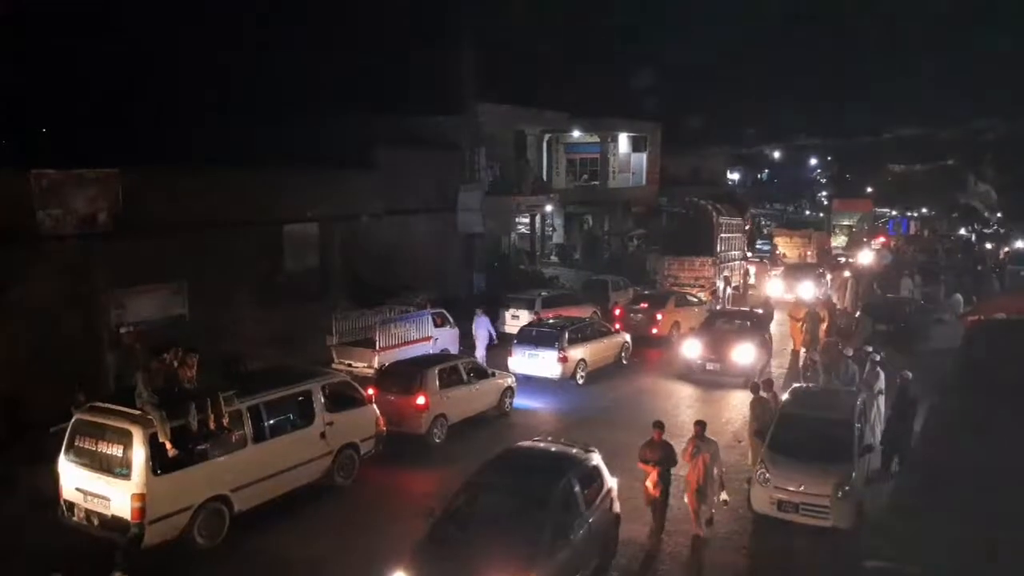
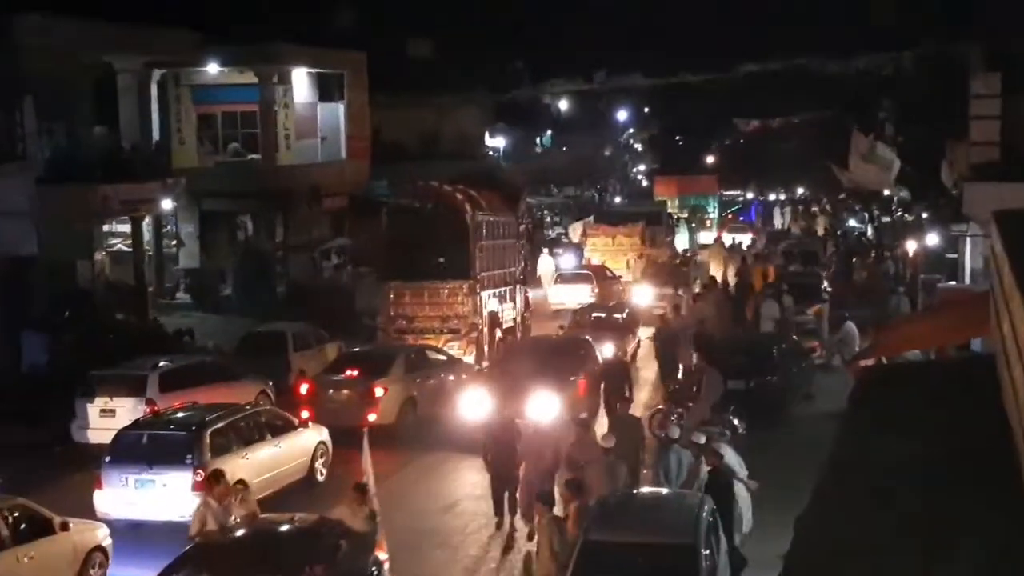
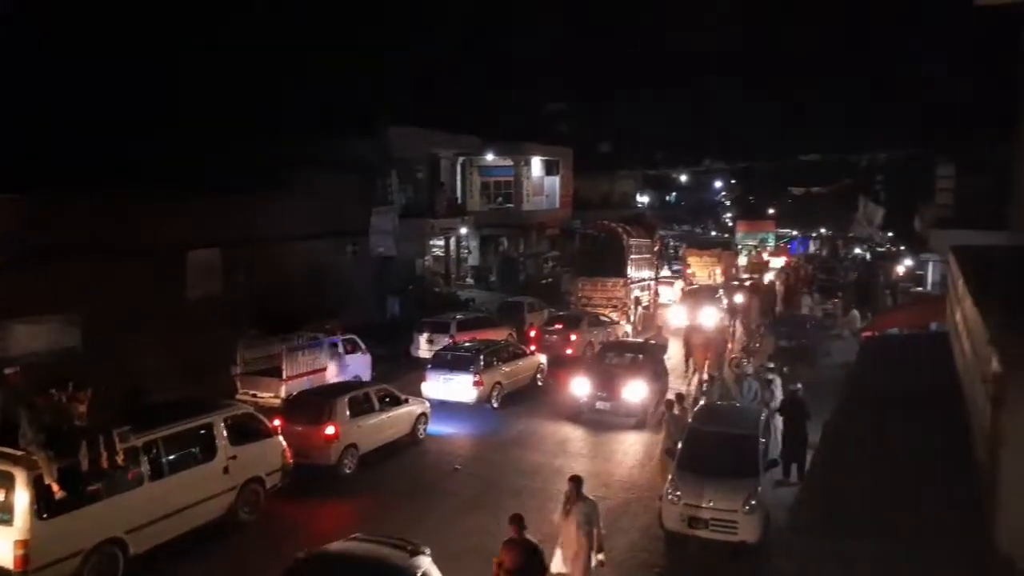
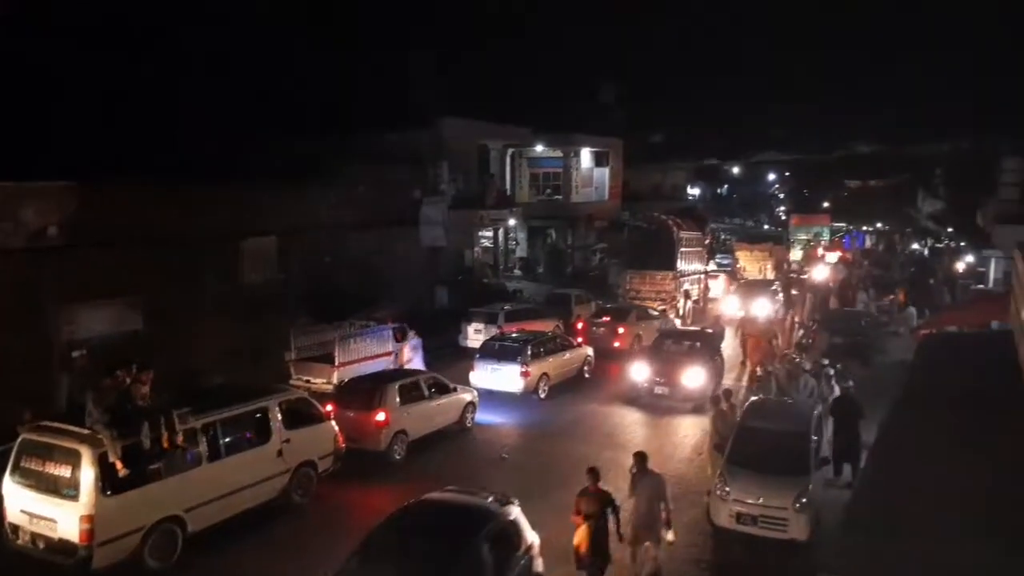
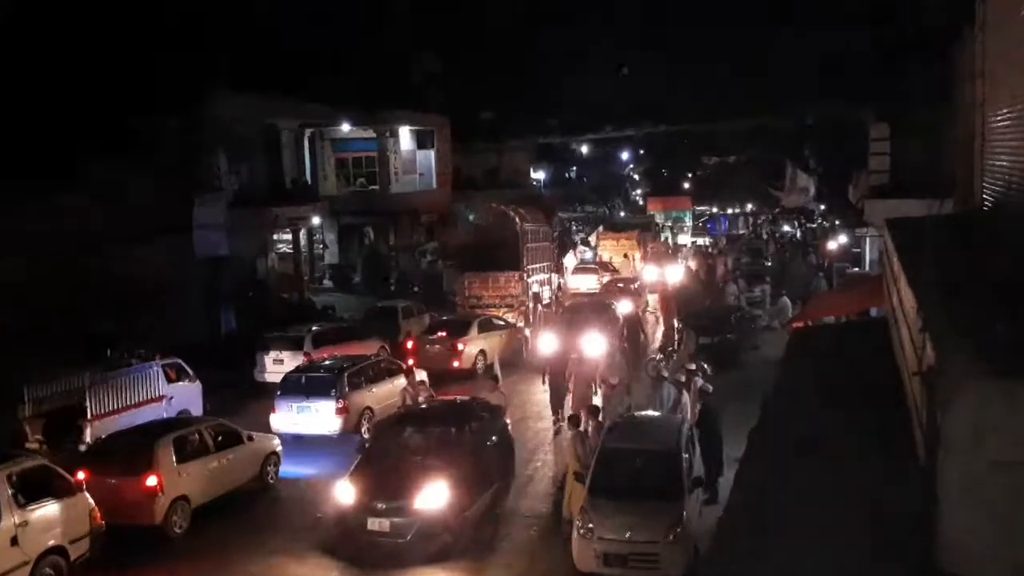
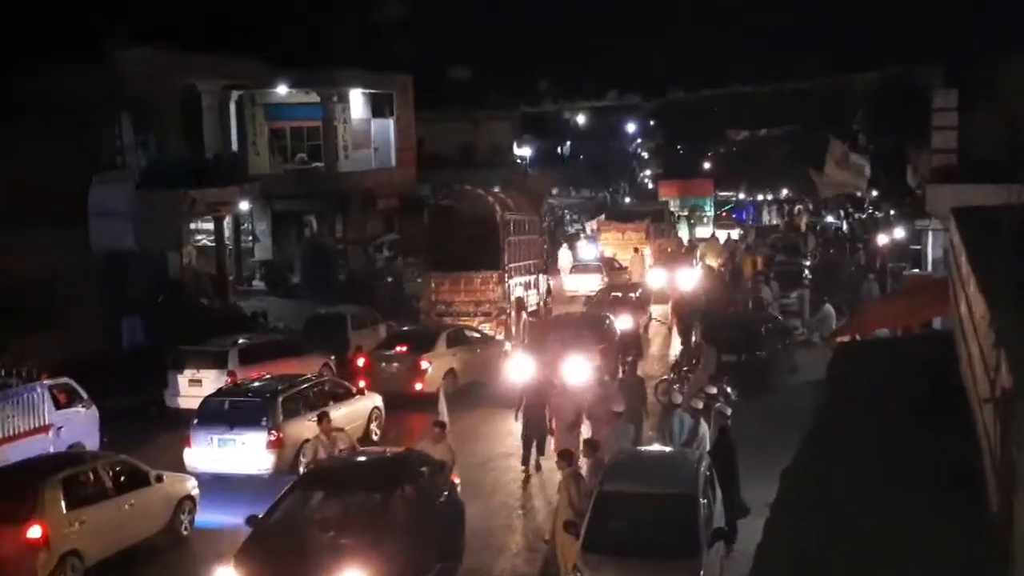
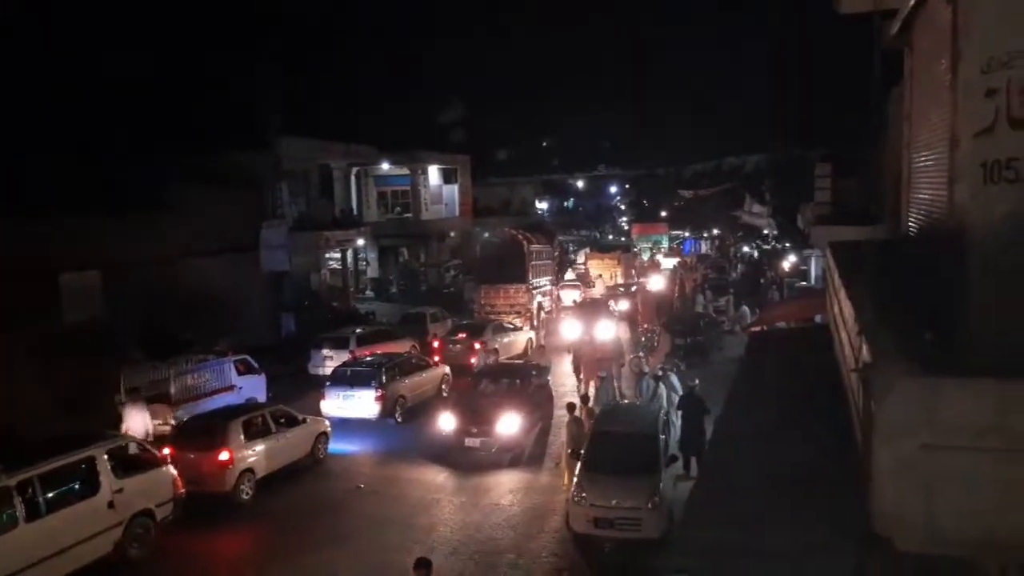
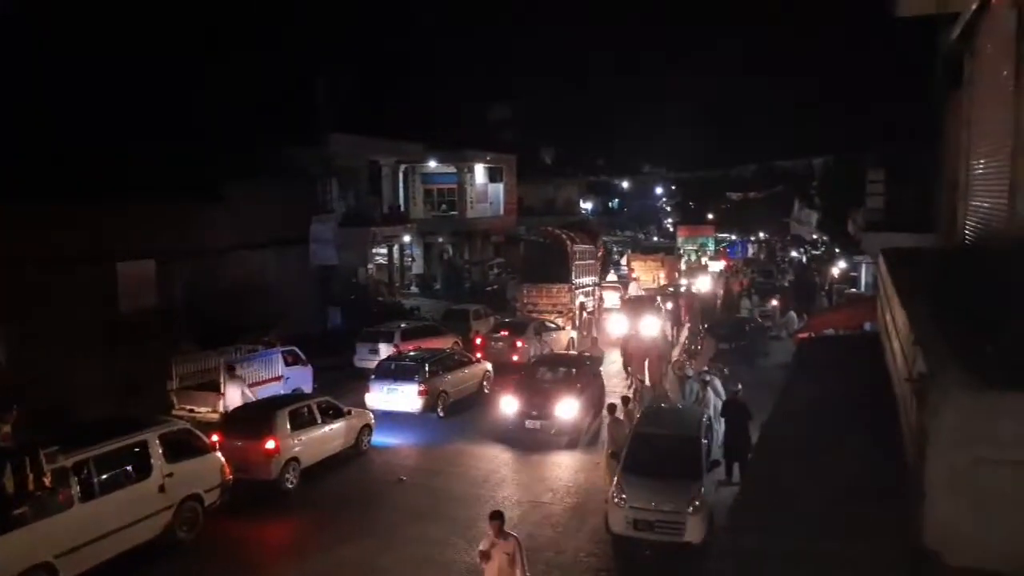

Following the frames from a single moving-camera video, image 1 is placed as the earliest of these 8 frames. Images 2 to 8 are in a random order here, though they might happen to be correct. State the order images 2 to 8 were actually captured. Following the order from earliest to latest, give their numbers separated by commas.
4, 3, 8, 7, 5, 6, 2
